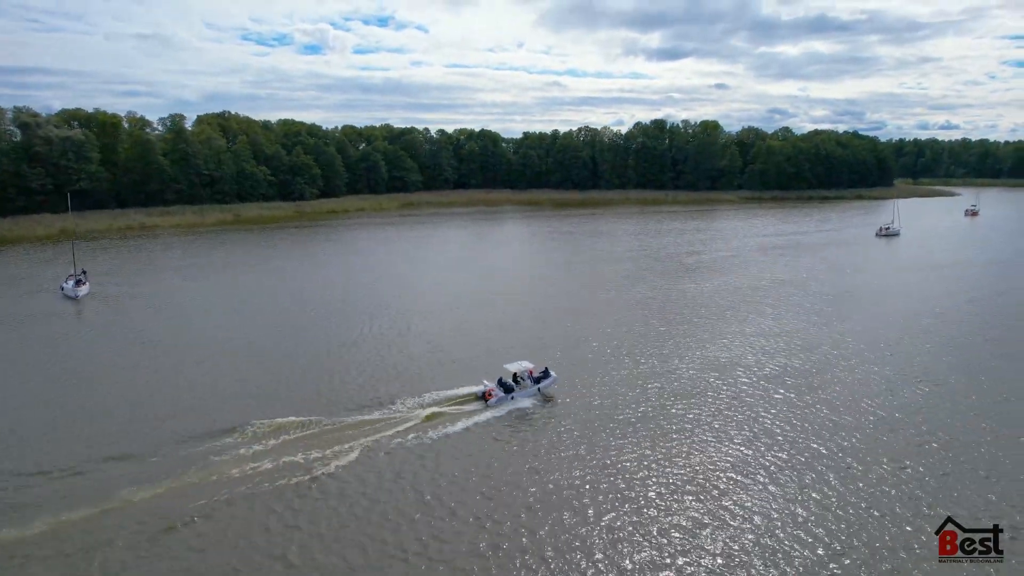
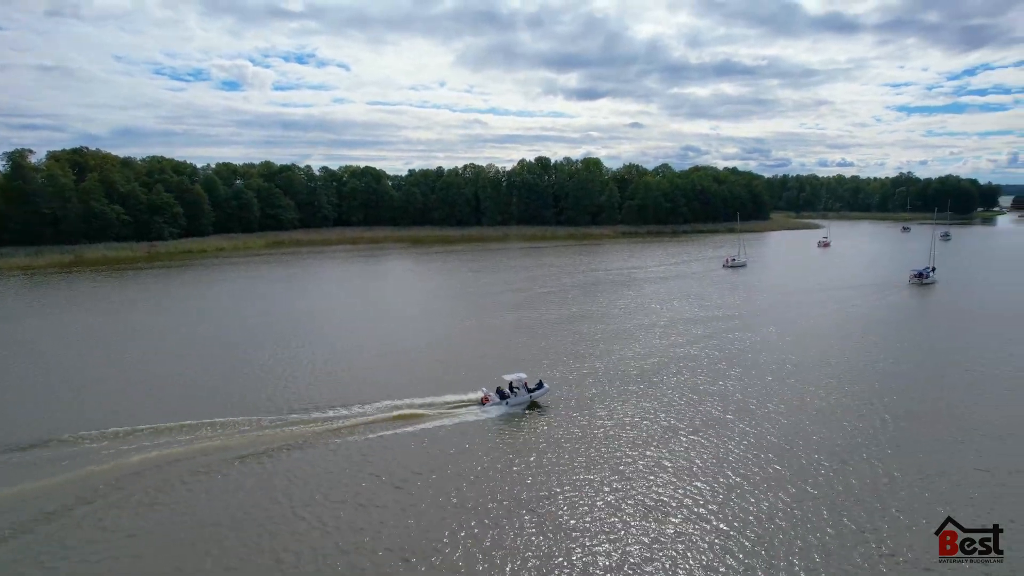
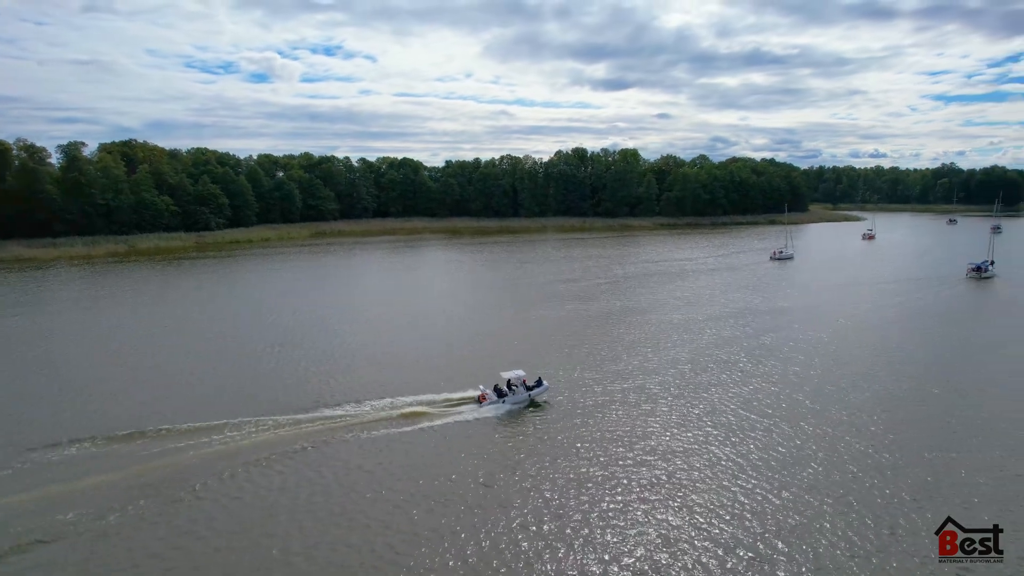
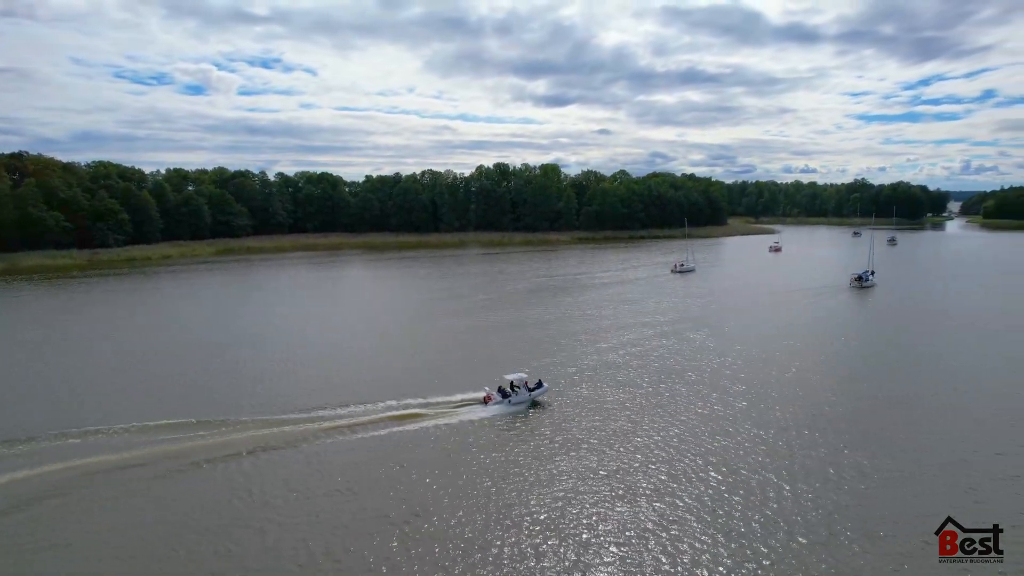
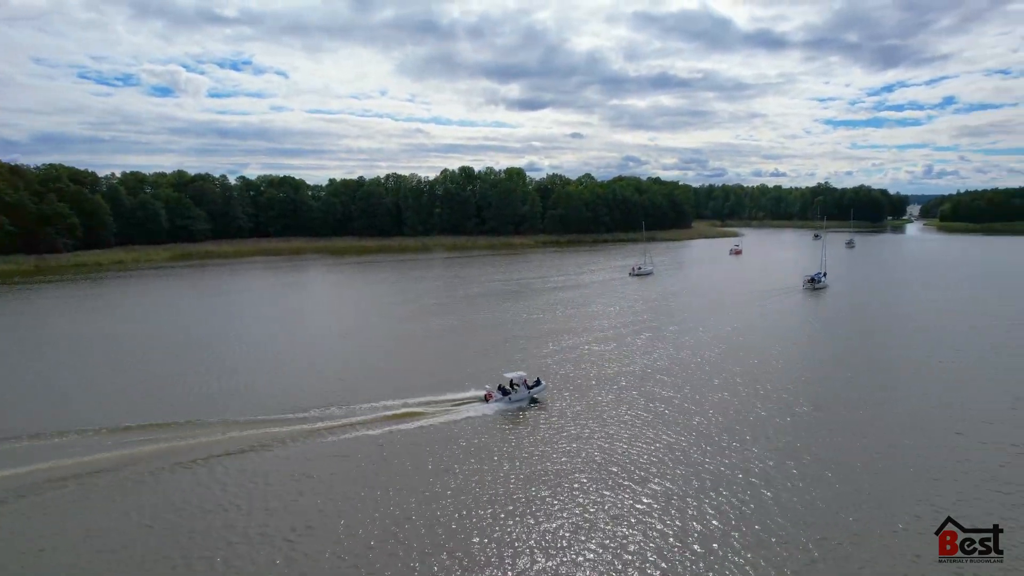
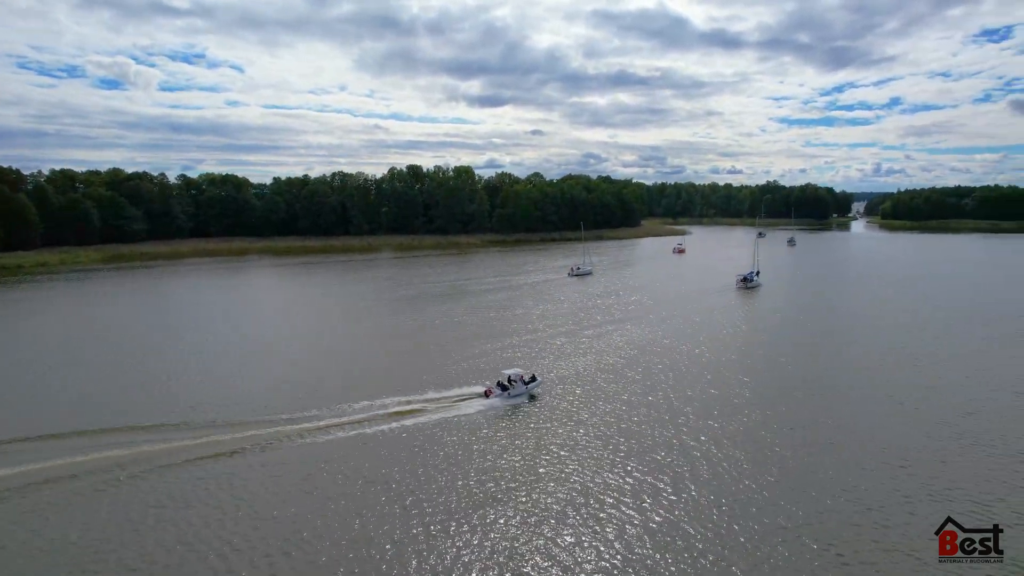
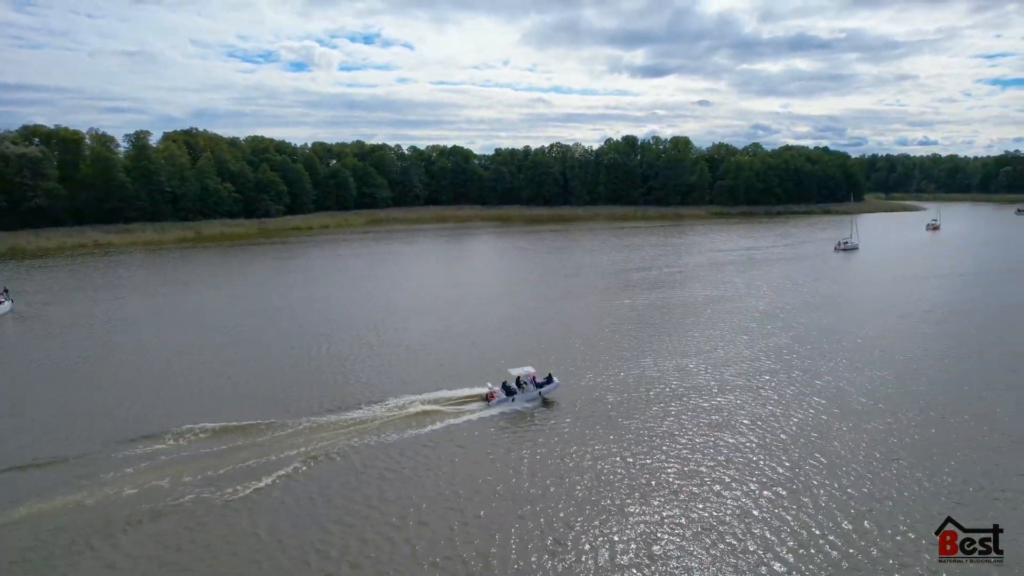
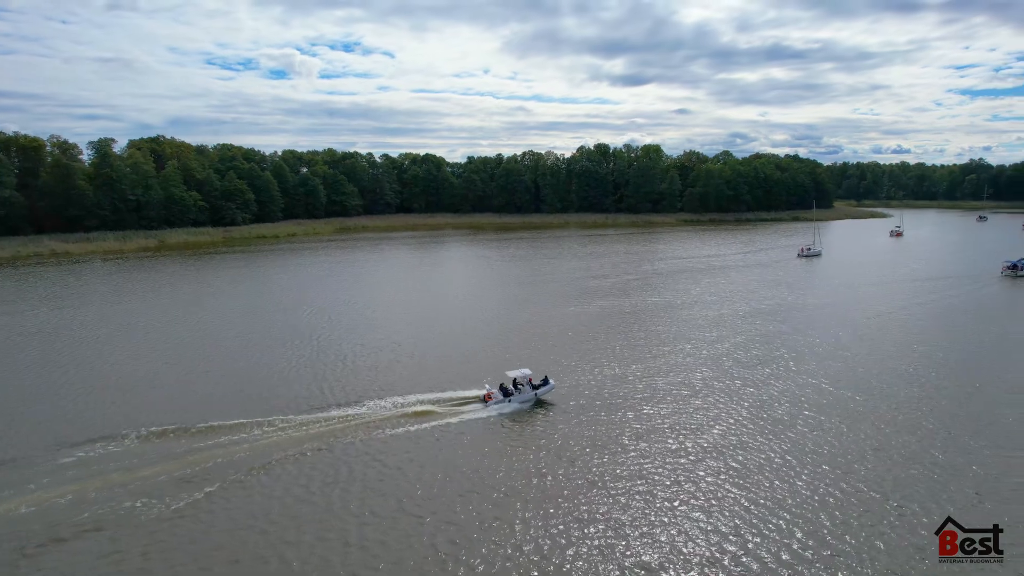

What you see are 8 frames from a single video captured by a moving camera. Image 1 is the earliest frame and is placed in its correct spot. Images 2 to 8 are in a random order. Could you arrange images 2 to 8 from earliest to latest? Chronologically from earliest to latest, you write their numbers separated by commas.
7, 8, 3, 2, 4, 5, 6
